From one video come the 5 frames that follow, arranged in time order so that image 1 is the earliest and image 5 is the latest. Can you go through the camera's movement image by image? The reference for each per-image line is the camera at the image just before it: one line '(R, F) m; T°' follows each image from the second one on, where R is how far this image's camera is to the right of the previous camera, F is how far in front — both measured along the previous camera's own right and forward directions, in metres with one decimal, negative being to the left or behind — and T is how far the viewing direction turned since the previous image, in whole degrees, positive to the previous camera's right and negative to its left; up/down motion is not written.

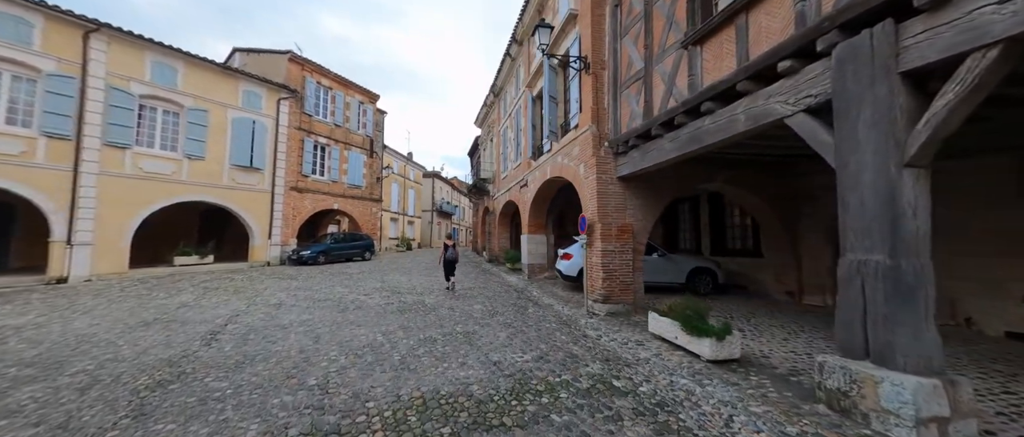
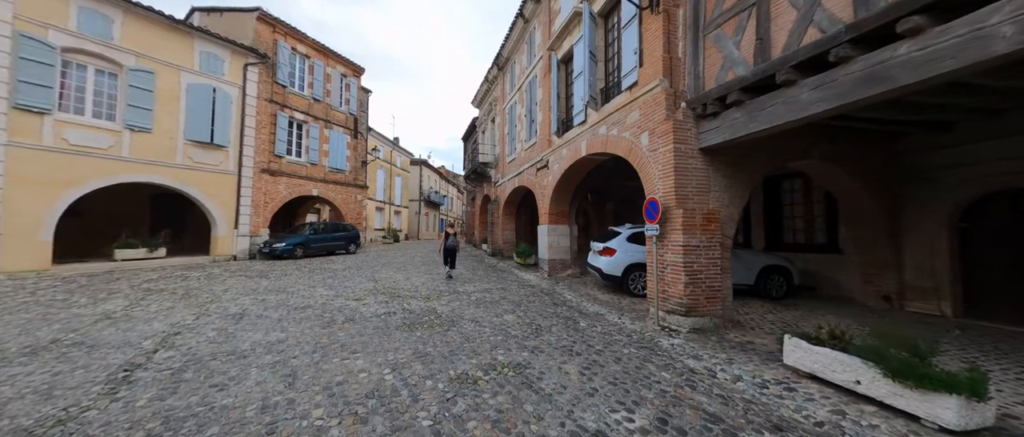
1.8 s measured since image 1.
(-1.0, +1.6) m; +3°
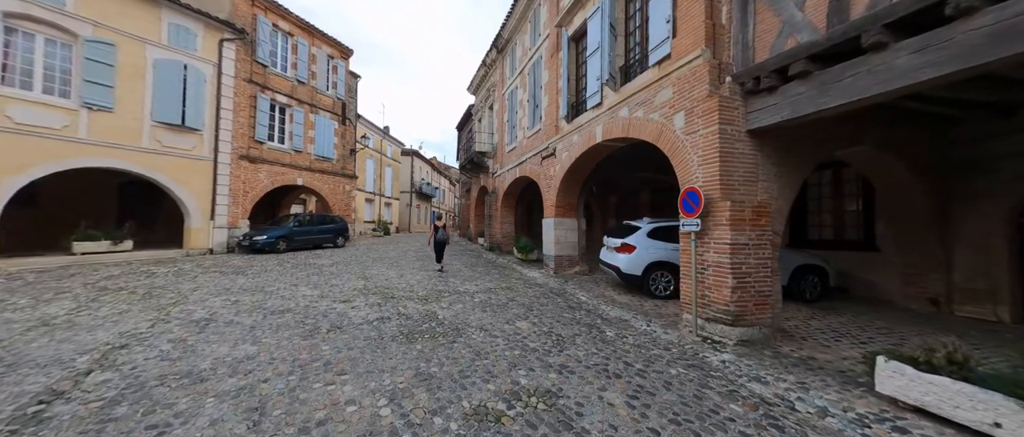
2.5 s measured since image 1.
(-0.4, +0.7) m; +2°
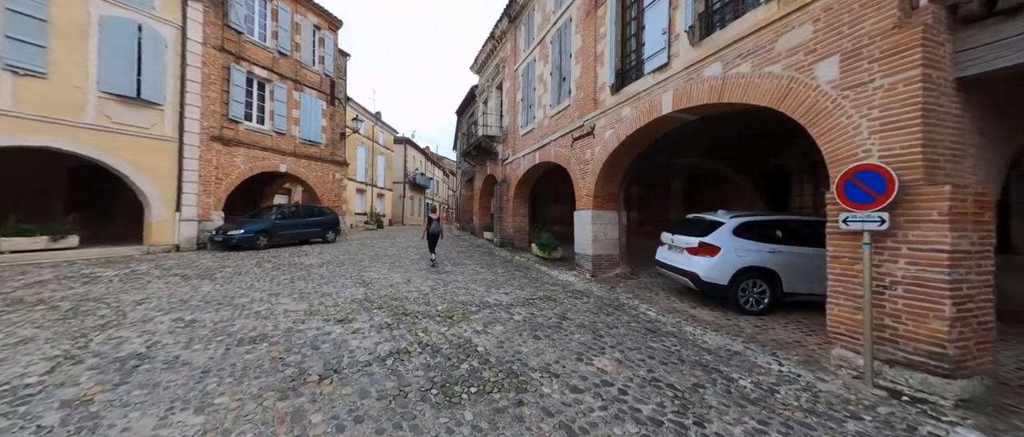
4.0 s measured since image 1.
(-0.9, +1.4) m; +2°
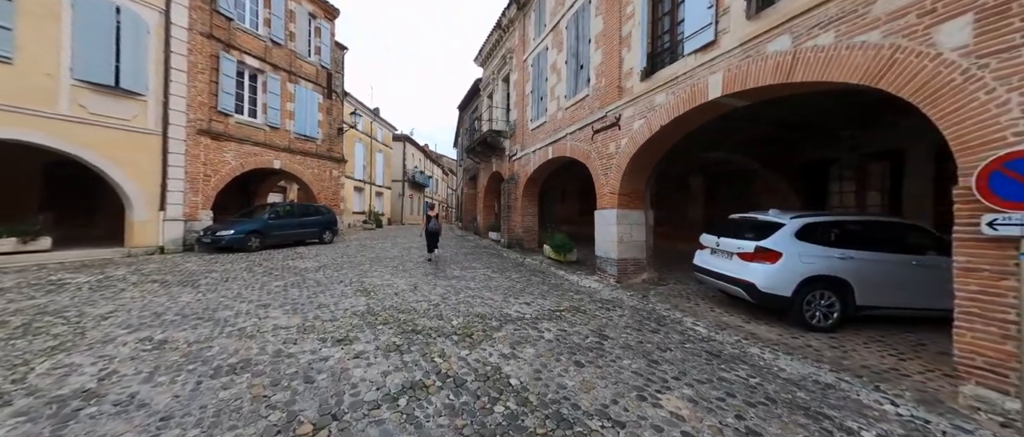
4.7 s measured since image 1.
(-0.4, +0.7) m; 0°
